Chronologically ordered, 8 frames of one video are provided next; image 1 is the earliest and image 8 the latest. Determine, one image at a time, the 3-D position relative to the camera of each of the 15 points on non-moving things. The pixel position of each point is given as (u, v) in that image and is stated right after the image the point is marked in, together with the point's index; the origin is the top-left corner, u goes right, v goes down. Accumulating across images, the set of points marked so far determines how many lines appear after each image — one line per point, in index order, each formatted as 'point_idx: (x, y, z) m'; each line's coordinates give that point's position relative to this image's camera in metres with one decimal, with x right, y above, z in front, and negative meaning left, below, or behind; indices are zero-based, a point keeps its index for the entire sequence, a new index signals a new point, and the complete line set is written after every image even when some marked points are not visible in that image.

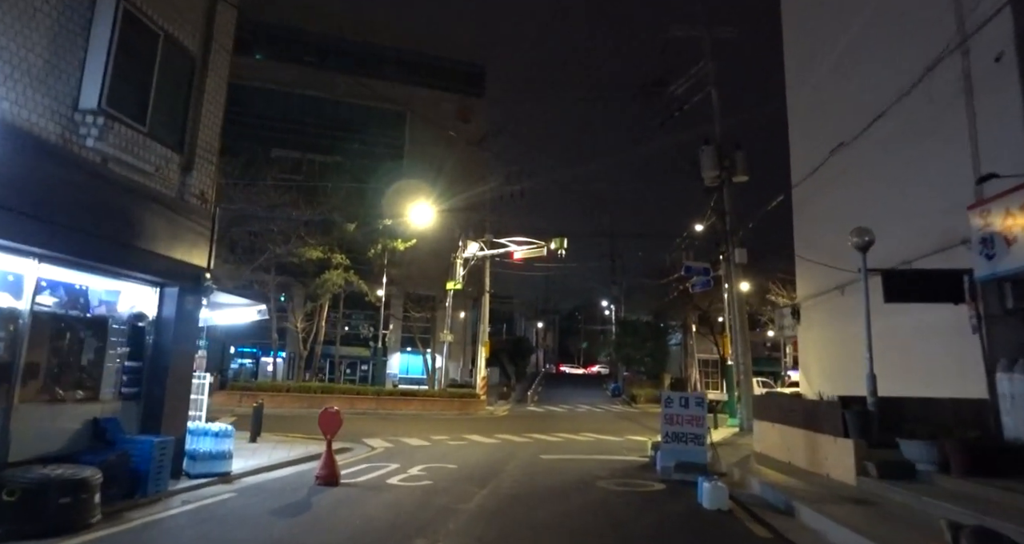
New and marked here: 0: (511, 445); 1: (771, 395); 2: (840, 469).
0: (0.0, -5.4, +17.4) m
1: (+6.8, -3.2, +14.6) m
2: (+6.1, -3.7, +10.4) m
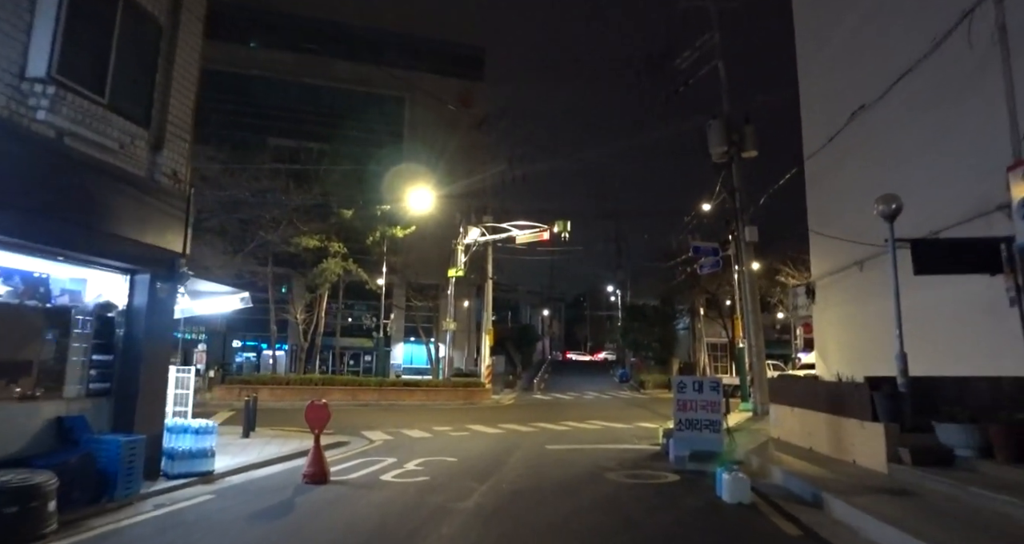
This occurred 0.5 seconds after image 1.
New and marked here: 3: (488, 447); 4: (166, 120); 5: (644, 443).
0: (+0.1, -4.9, +16.7) m
1: (+6.9, -2.6, +13.9) m
2: (+6.2, -3.2, +9.6) m
3: (-0.6, -4.5, +14.3) m
4: (-6.1, +2.7, +9.8) m
5: (+3.4, -4.4, +14.4) m
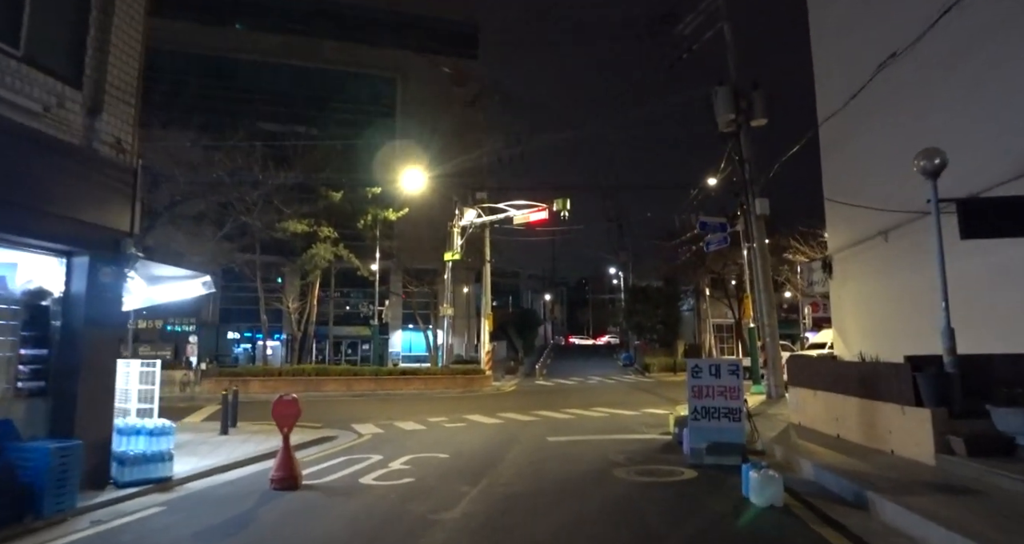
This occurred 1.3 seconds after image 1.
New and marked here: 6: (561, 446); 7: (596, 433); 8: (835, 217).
0: (+0.1, -4.3, +15.7) m
1: (+6.8, -2.0, +12.7) m
2: (+6.1, -2.6, +8.5) m
3: (-0.7, -4.0, +13.3) m
4: (-6.3, +2.9, +8.6) m
5: (+3.4, -3.8, +13.3) m
6: (+1.0, -3.7, +11.8) m
7: (+2.0, -3.9, +13.4) m
8: (+9.9, +1.7, +17.1) m
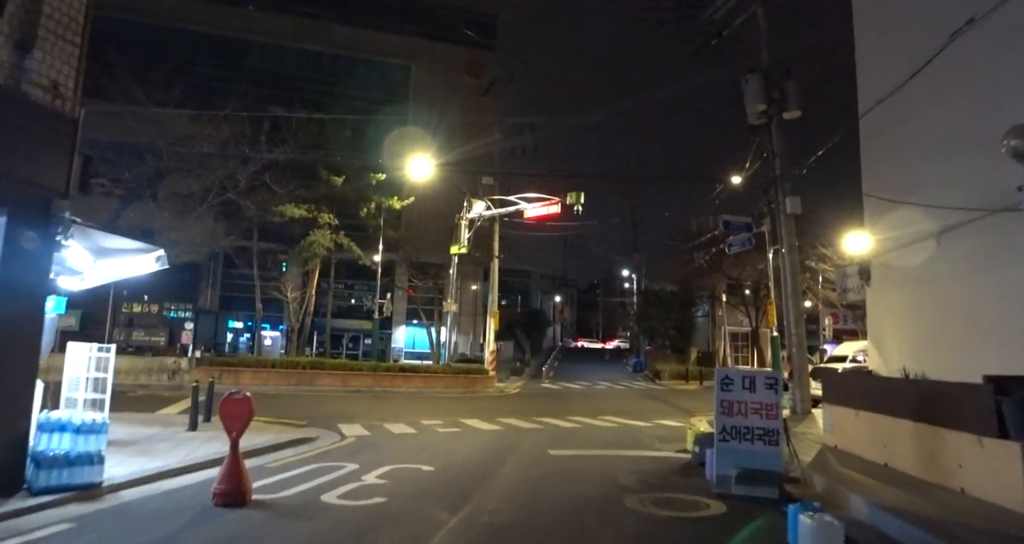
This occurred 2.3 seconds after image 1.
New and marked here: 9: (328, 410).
0: (+0.1, -4.1, +14.2) m
1: (+6.8, -2.0, +11.2) m
2: (+6.0, -2.6, +7.0) m
3: (-0.7, -3.7, +11.8) m
4: (-6.2, +3.4, +7.3) m
5: (+3.3, -3.8, +11.8) m
6: (+0.9, -3.5, +10.4) m
7: (+2.0, -3.7, +12.0) m
8: (+10.1, +1.5, +15.5) m
9: (-6.5, -4.8, +19.6) m
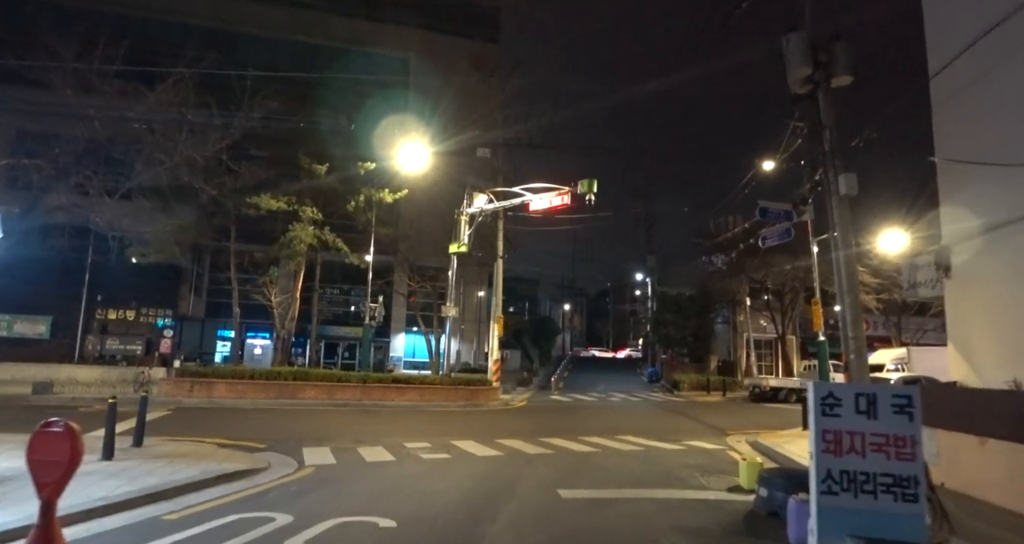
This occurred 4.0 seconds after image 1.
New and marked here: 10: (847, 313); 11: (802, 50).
0: (+0.1, -3.9, +11.4) m
1: (+6.7, -1.7, +8.3) m
2: (+5.9, -2.2, +4.1) m
3: (-0.8, -3.4, +9.1) m
4: (-6.3, +3.7, +4.7) m
5: (+3.3, -3.5, +9.0) m
6: (+0.9, -3.2, +7.6) m
7: (+1.9, -3.4, +9.2) m
8: (+10.1, +1.8, +12.6) m
9: (-6.3, -4.7, +16.9) m
10: (+9.0, -1.1, +15.1) m
11: (+8.1, +6.3, +15.6) m
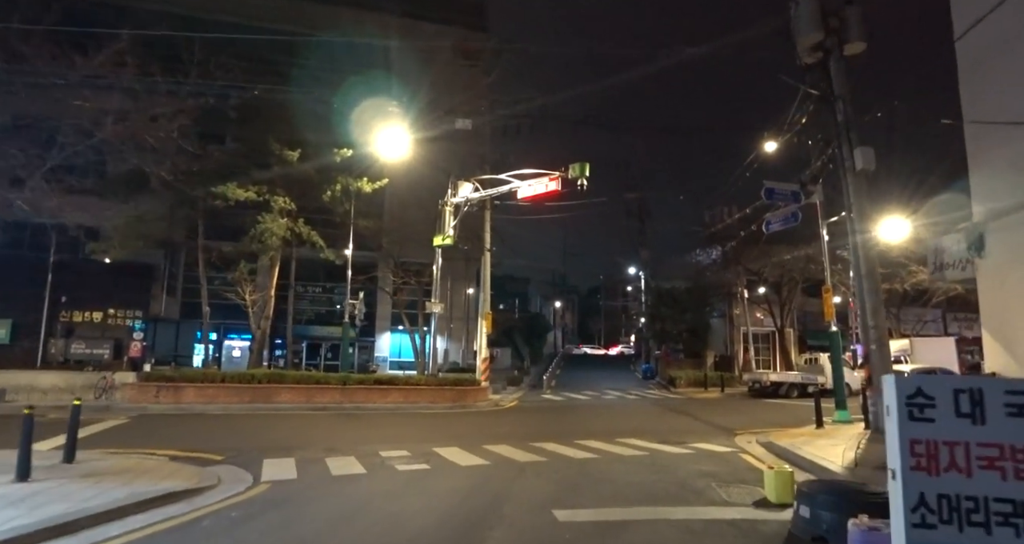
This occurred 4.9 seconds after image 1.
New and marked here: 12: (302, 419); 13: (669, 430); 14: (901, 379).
0: (-0.1, -3.6, +10.0) m
1: (+6.6, -1.3, +7.0) m
2: (+5.8, -1.9, +2.8) m
3: (-0.9, -3.2, +7.7) m
4: (-6.5, +3.9, +3.2) m
5: (+3.1, -3.1, +7.7) m
6: (+0.7, -2.9, +6.2) m
7: (+1.8, -3.1, +7.8) m
8: (+9.8, +2.2, +11.4) m
9: (-6.6, -4.5, +15.3) m
10: (+8.7, -0.7, +13.8) m
11: (+7.7, +6.7, +14.3) m
12: (-7.2, -5.1, +19.2) m
13: (+4.5, -4.5, +16.0) m
14: (+2.8, -0.8, +3.9) m
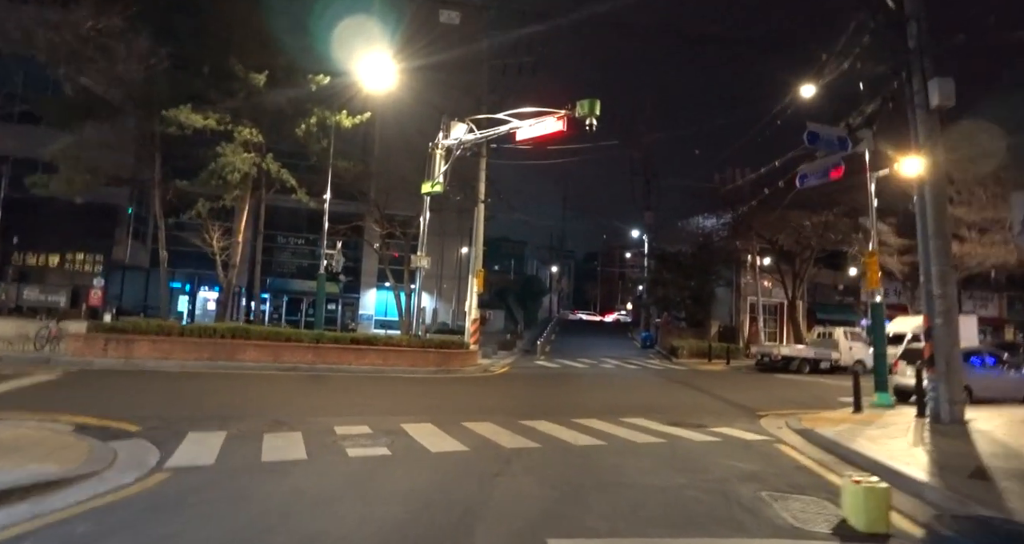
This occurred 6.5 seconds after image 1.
0: (-0.4, -2.6, +7.8) m
1: (+6.4, -0.8, +4.7) m
2: (+5.6, -1.6, +0.5) m
3: (-1.1, -2.4, +5.4) m
4: (-6.4, +4.6, +0.5) m
5: (+2.9, -2.5, +5.4) m
6: (+0.5, -2.2, +3.9) m
7: (+1.5, -2.4, +5.6) m
8: (+9.7, +2.9, +8.8) m
9: (-6.9, -3.0, +13.1) m
10: (+8.5, +0.2, +11.5) m
11: (+7.8, +7.6, +11.5) m
12: (-7.5, -3.3, +17.0) m
13: (+4.2, -3.4, +13.9) m
14: (+2.7, -0.3, +1.5) m
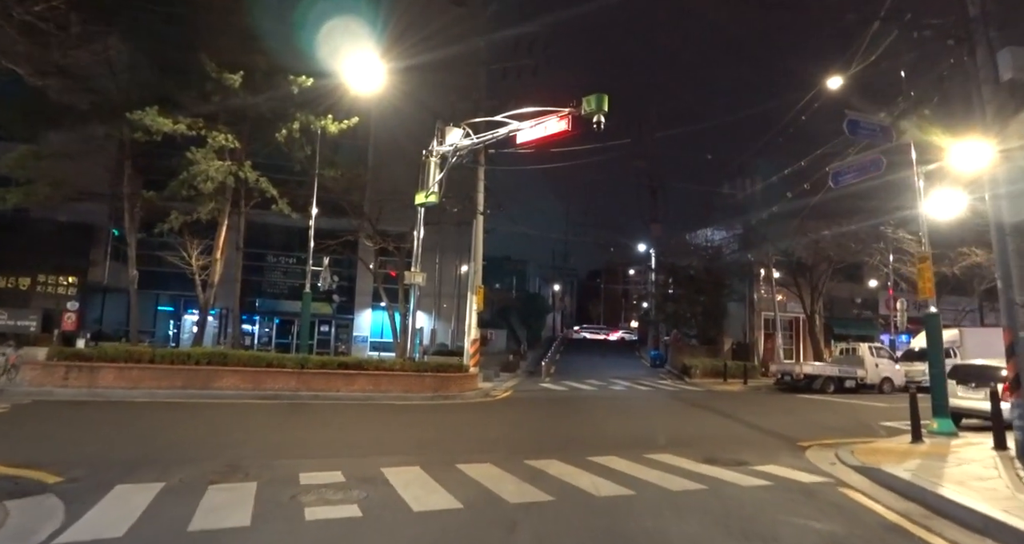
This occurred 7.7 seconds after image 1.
0: (-0.3, -2.7, +6.0) m
1: (+6.4, -0.7, +3.0) m
2: (+5.6, -1.4, -1.2) m
3: (-1.1, -2.4, +3.6) m
4: (-6.5, +4.7, -1.1) m
5: (+2.9, -2.4, +3.7) m
6: (+0.6, -2.2, +2.1) m
7: (+1.6, -2.4, +3.8) m
8: (+9.7, +2.9, +7.2) m
9: (-6.8, -3.4, +11.3) m
10: (+8.6, +0.1, +9.8) m
11: (+7.7, +7.5, +10.1) m
12: (-7.4, -3.8, +15.2) m
13: (+4.3, -3.6, +12.1) m
14: (+2.7, -0.2, -0.2) m
